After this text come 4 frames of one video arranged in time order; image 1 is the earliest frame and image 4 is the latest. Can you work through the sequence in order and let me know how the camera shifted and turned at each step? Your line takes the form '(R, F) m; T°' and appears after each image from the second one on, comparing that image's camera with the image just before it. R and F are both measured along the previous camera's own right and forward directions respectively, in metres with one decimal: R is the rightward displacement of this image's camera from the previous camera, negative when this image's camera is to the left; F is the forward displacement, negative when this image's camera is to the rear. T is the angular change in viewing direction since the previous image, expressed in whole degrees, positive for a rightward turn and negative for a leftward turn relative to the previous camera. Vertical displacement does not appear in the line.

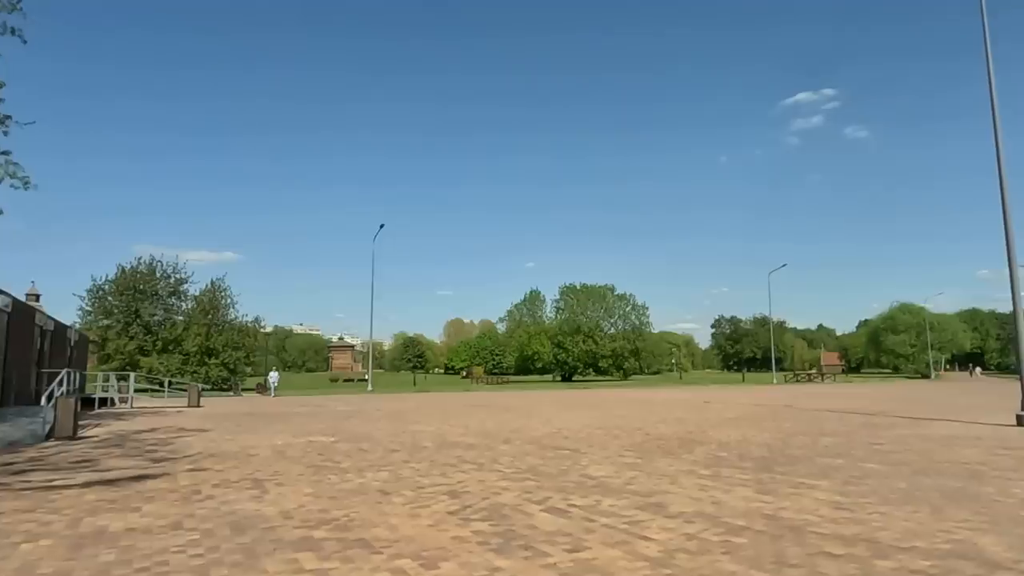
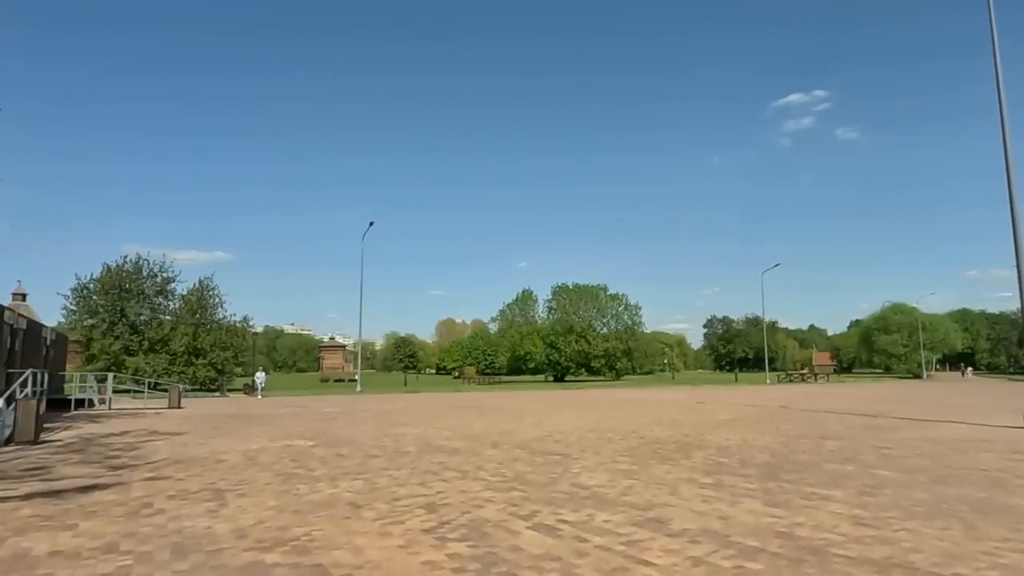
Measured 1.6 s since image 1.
(+0.1, +0.9) m; +1°
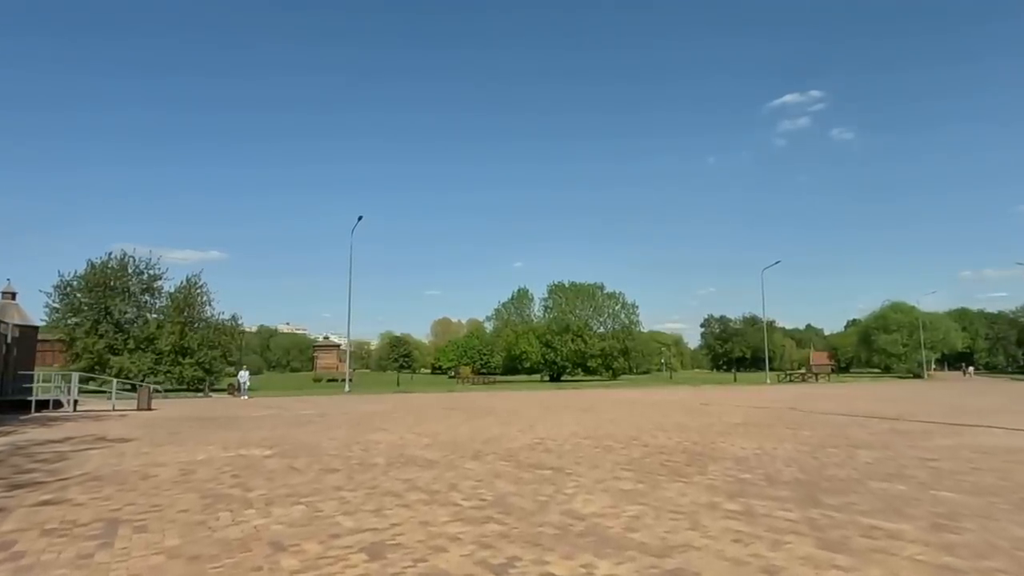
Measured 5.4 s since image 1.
(+0.2, +2.0) m; 0°
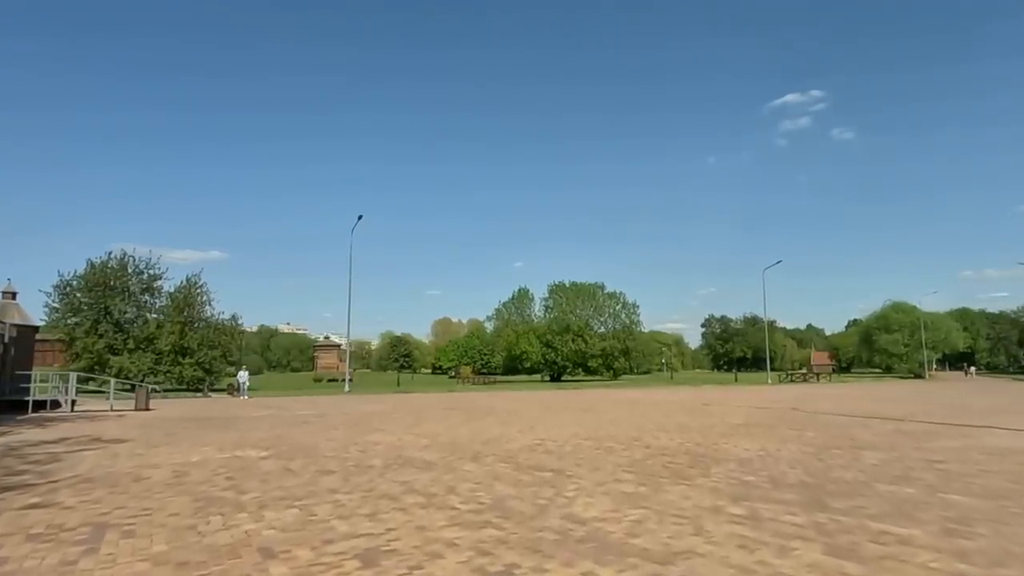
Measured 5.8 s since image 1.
(0.0, +0.2) m; 0°
